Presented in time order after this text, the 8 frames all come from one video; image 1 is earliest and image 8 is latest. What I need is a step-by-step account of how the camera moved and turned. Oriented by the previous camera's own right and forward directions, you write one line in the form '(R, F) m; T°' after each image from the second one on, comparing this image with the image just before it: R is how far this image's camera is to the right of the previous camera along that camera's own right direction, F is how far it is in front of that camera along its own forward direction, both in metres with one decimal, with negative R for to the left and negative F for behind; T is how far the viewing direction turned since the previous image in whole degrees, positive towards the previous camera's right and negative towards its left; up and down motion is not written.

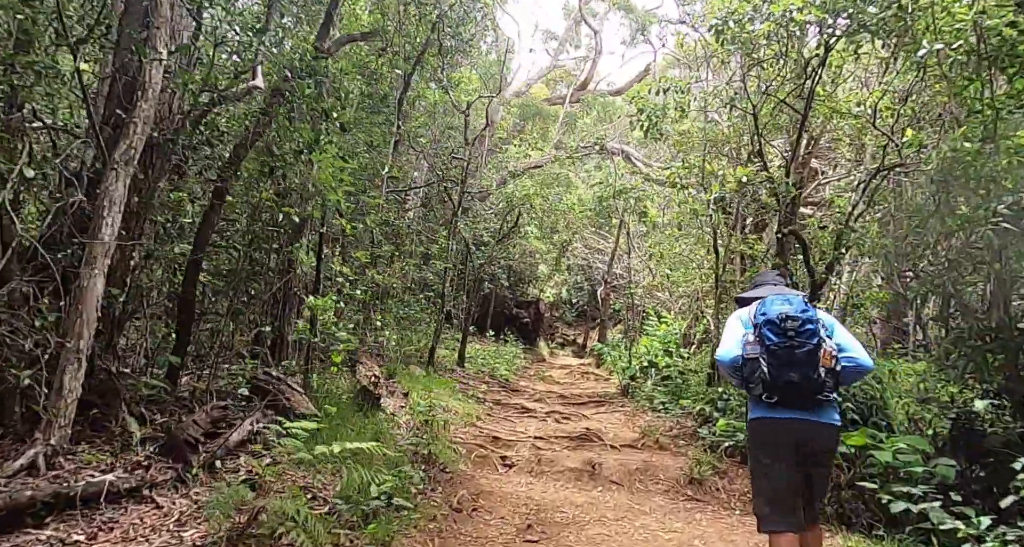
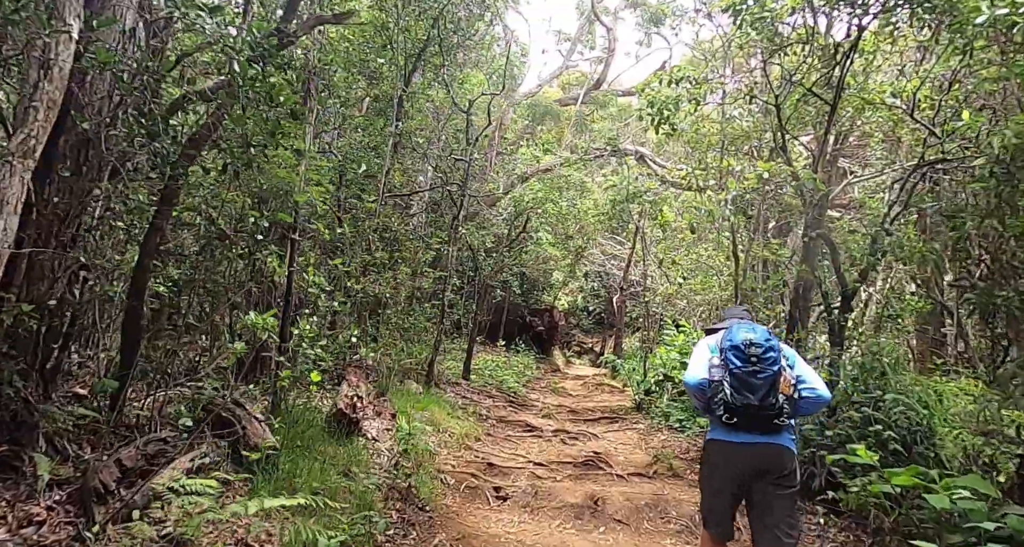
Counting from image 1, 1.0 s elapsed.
(+0.2, +0.6) m; -1°
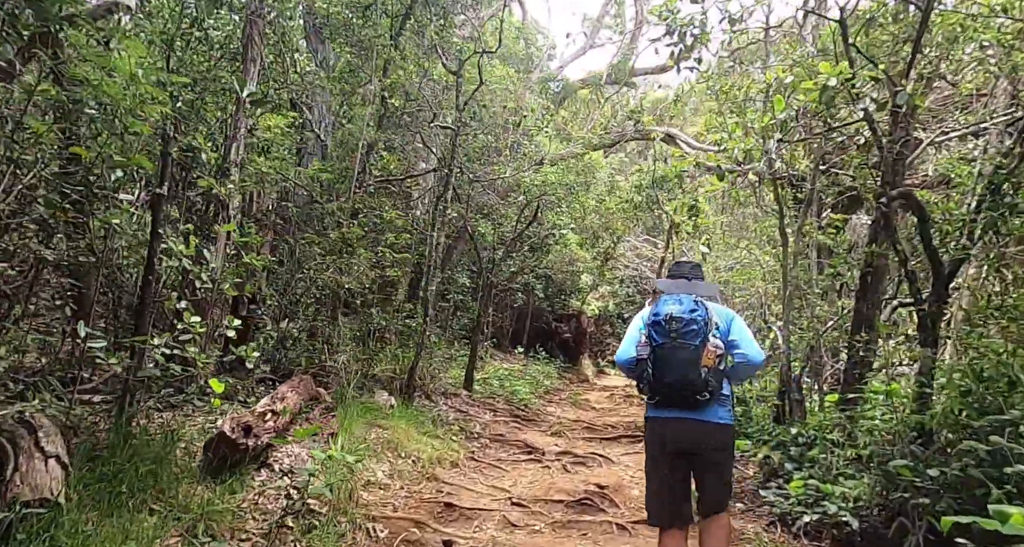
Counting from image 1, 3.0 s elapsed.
(+0.5, +1.6) m; -3°
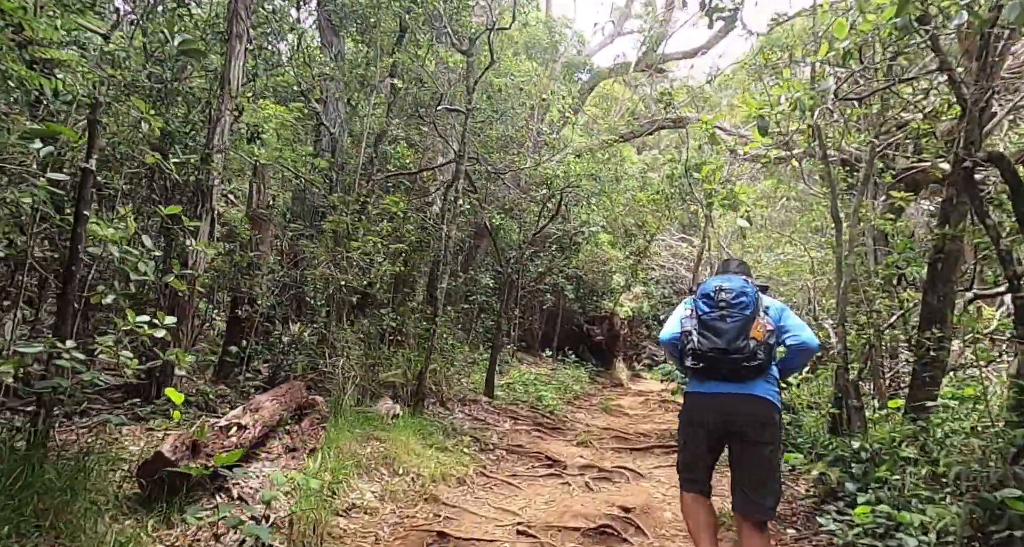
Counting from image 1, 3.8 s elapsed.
(+0.2, +0.7) m; -3°
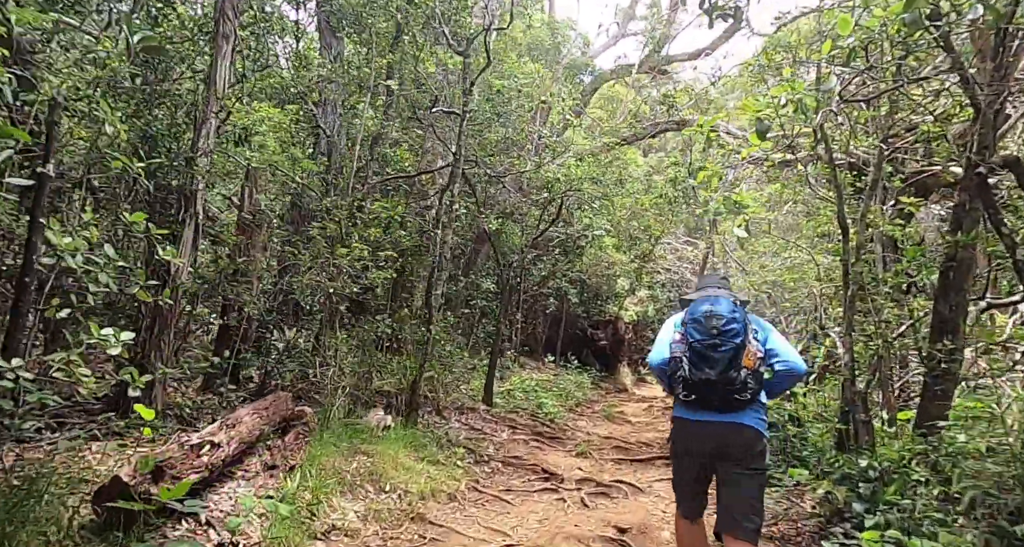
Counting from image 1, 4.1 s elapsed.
(+0.1, +0.2) m; -1°
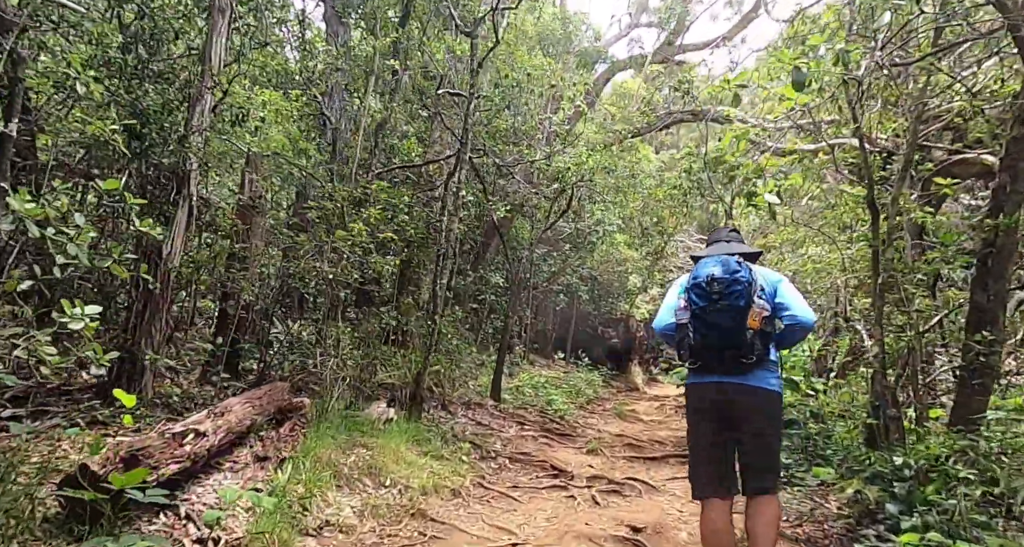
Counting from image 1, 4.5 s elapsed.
(0.0, +0.3) m; -1°
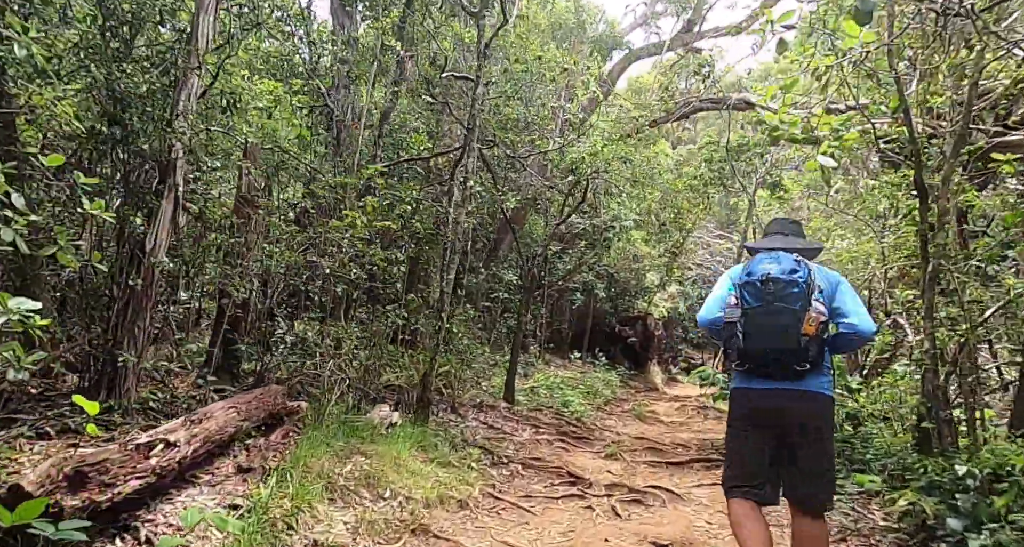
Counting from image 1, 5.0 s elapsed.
(0.0, +0.4) m; -1°
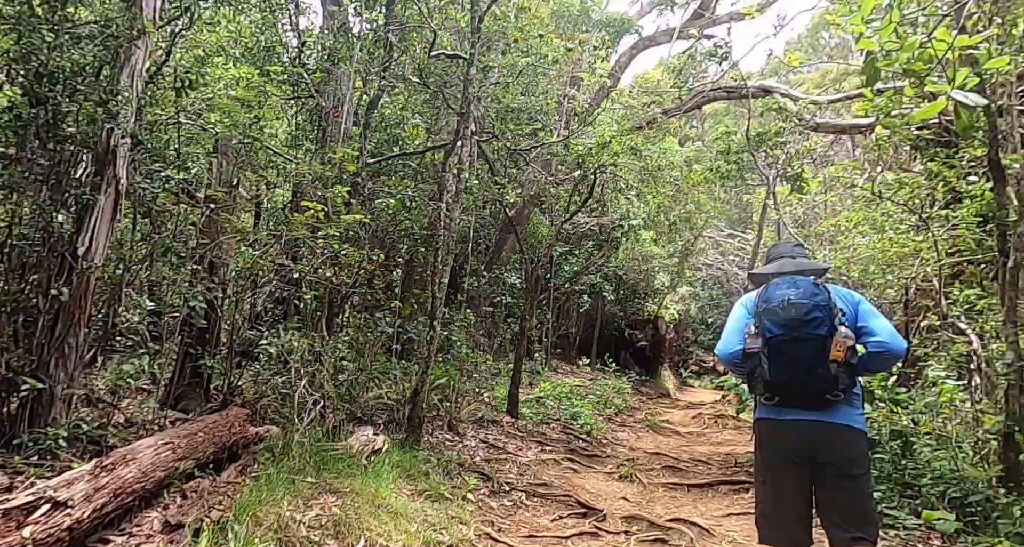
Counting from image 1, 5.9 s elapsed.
(0.0, +0.7) m; -1°
